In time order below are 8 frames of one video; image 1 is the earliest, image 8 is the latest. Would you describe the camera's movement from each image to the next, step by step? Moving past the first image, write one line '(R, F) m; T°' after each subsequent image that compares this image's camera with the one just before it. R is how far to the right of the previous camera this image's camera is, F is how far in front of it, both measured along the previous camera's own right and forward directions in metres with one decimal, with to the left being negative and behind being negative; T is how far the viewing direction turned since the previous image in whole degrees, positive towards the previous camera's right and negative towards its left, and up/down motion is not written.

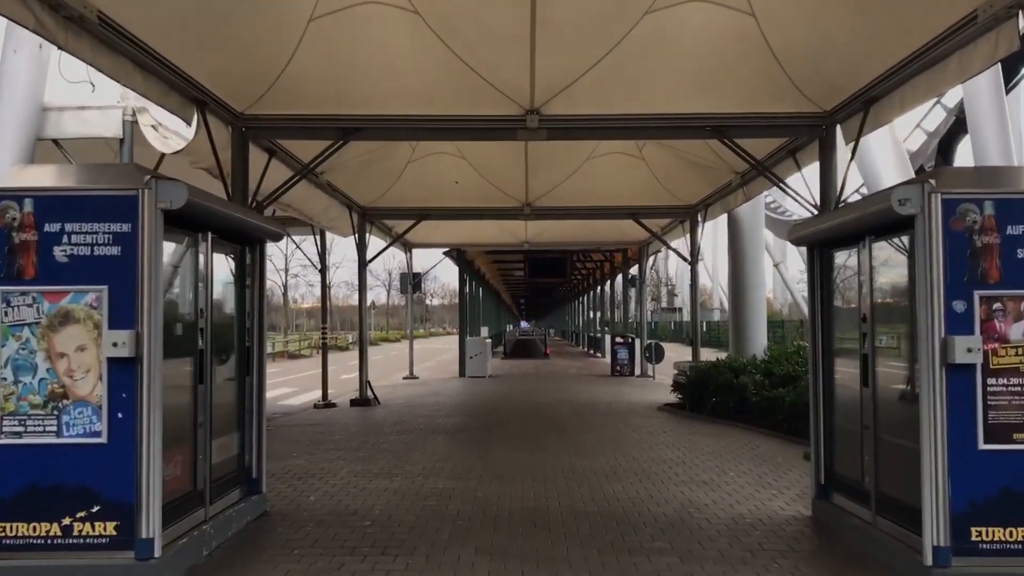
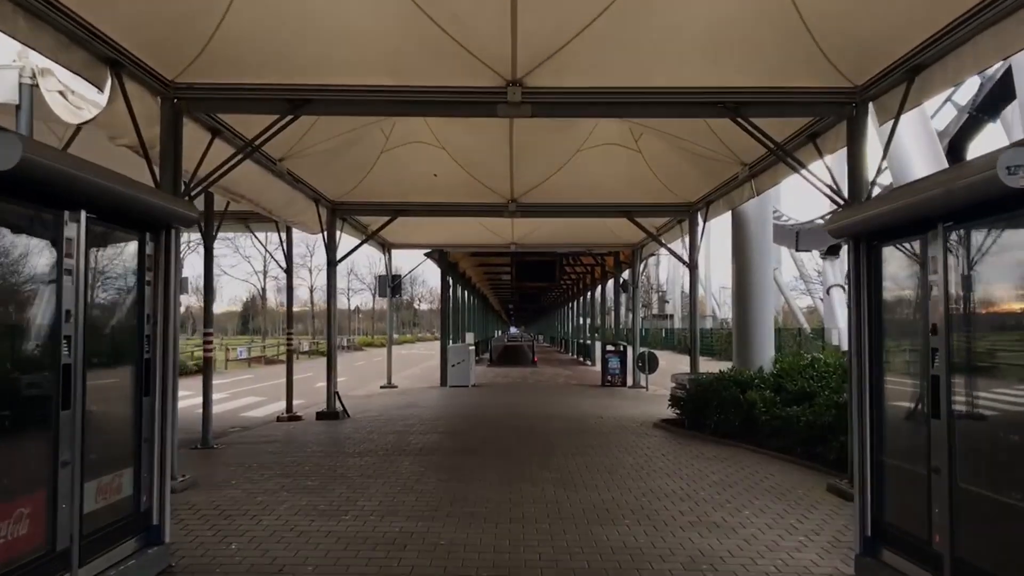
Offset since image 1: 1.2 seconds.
(+0.1, +1.3) m; +1°
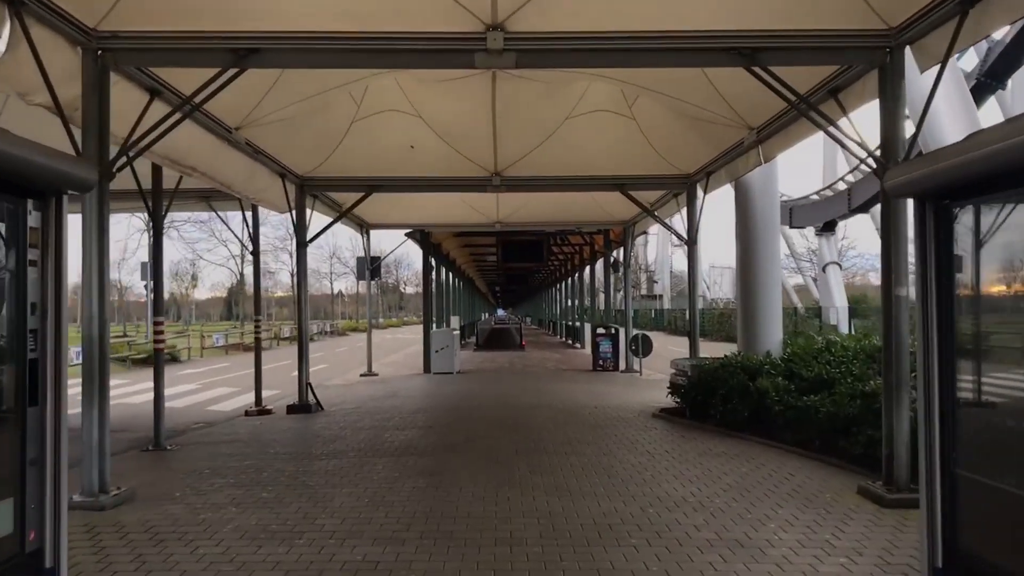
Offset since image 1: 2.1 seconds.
(0.0, +1.0) m; +1°
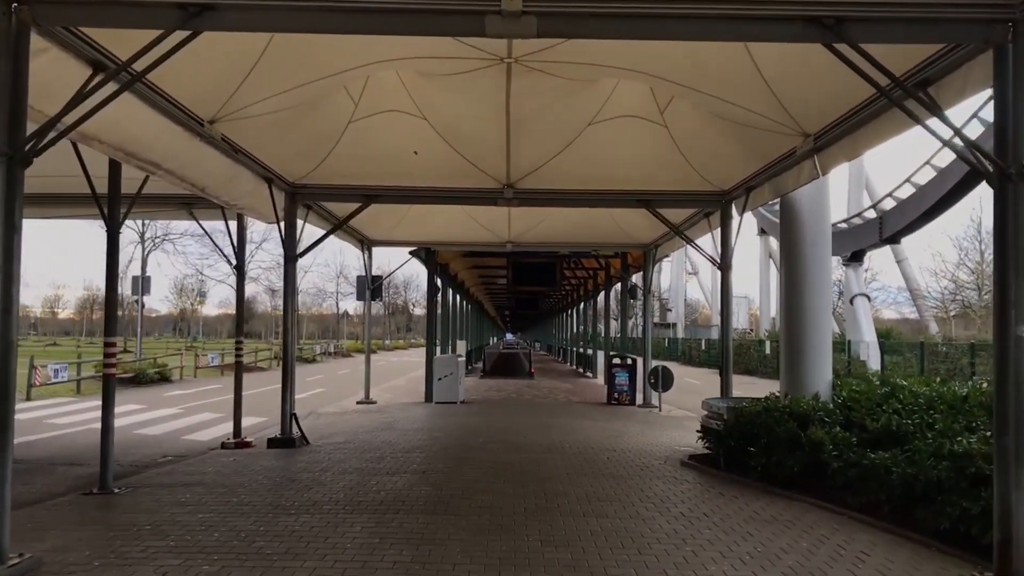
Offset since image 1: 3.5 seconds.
(0.0, +1.4) m; -1°
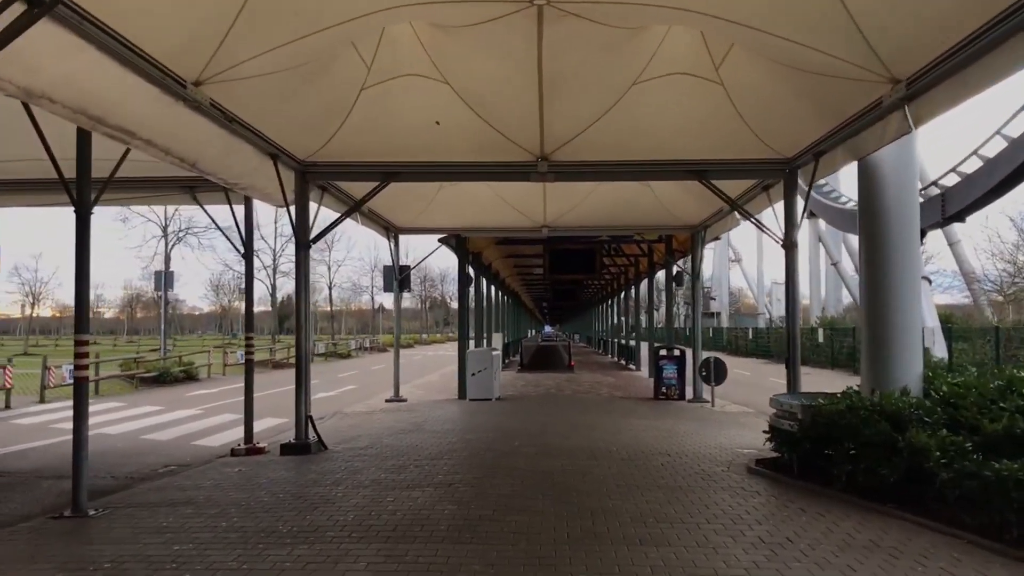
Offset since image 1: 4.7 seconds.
(0.0, +1.2) m; -2°
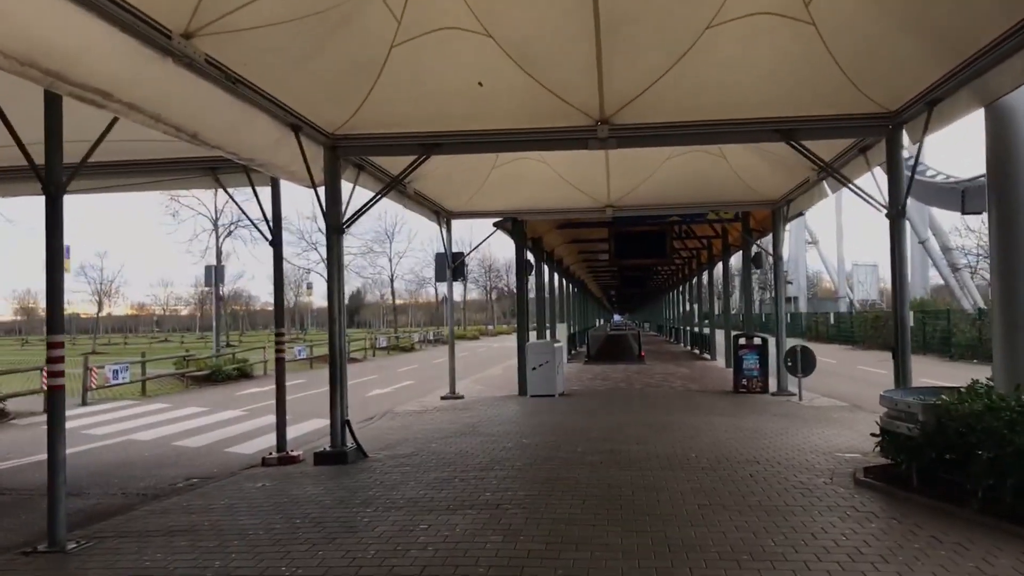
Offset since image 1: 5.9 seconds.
(+0.1, +1.3) m; -4°
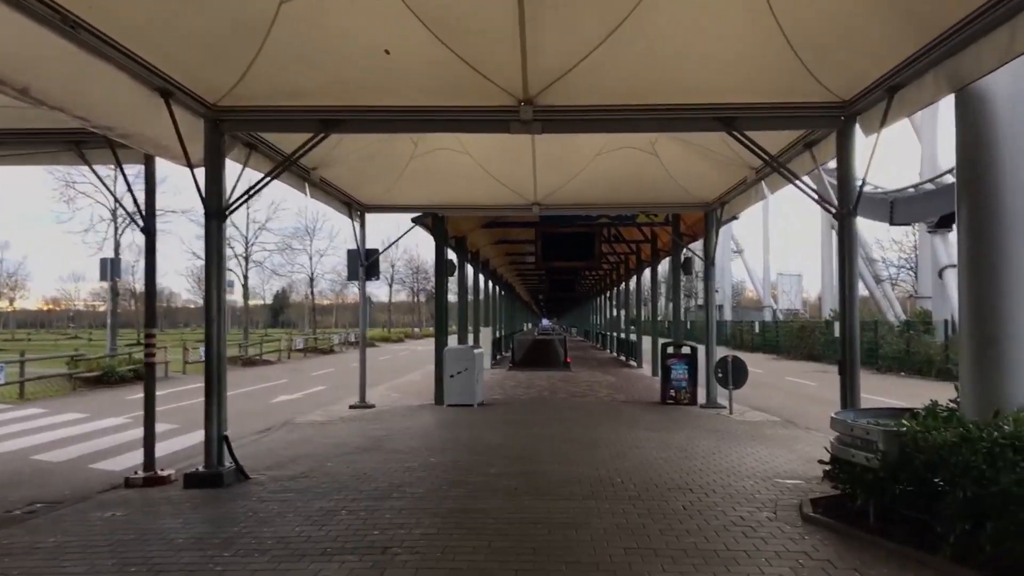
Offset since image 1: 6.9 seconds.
(+0.2, +1.1) m; +4°
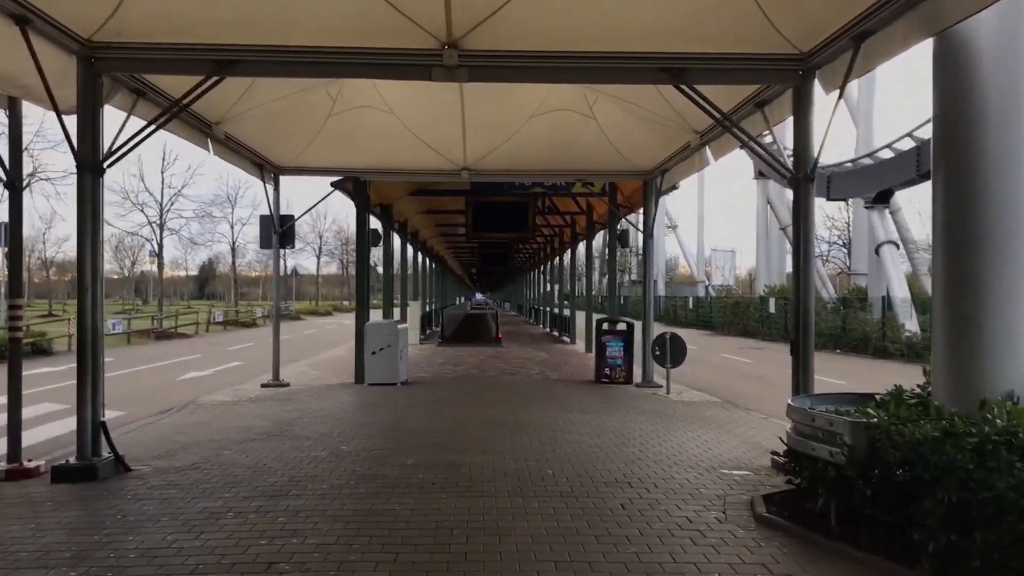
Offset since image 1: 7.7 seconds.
(+0.1, +0.9) m; +4°
